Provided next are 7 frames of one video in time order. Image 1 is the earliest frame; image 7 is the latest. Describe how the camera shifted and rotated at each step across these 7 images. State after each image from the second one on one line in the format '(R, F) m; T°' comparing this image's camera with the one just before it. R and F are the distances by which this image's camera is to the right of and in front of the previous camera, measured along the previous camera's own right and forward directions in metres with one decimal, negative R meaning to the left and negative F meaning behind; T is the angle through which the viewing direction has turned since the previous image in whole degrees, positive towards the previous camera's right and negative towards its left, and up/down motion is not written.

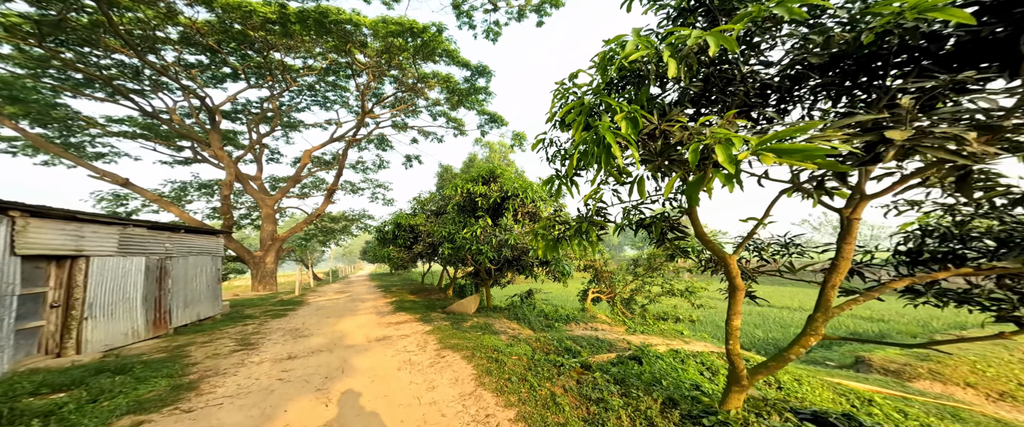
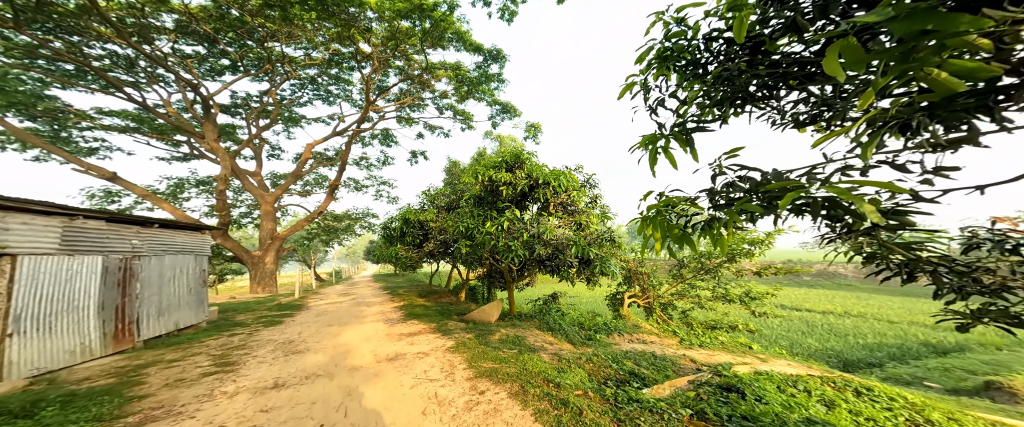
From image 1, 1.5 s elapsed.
(-0.6, +1.3) m; 0°
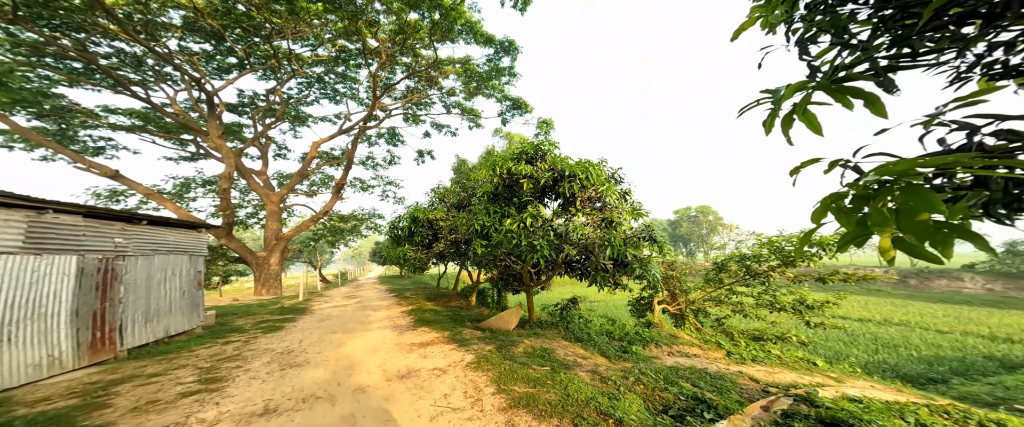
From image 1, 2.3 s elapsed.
(-0.4, +0.7) m; -1°
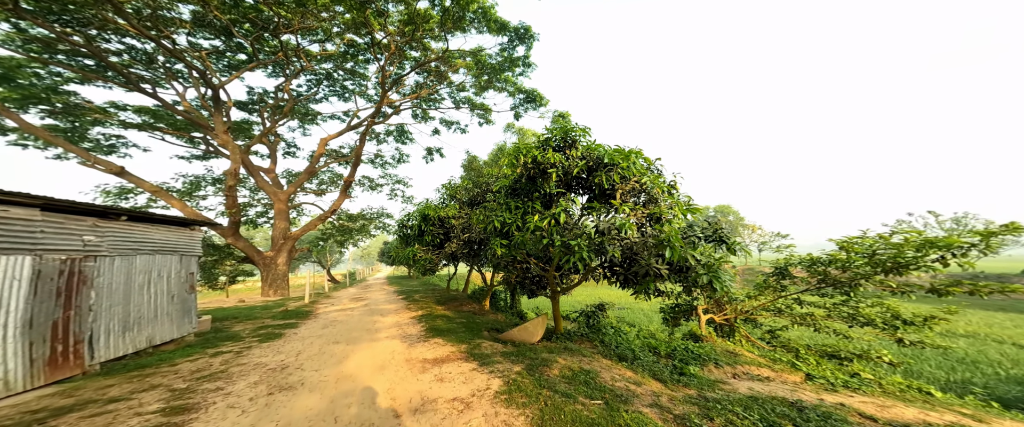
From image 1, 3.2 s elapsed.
(-0.4, +1.0) m; -1°
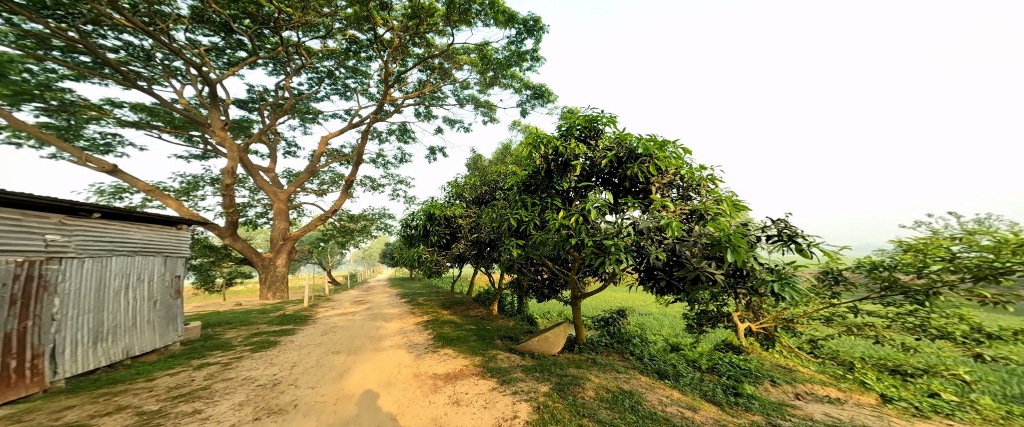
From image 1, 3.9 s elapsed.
(-0.3, +0.7) m; 0°
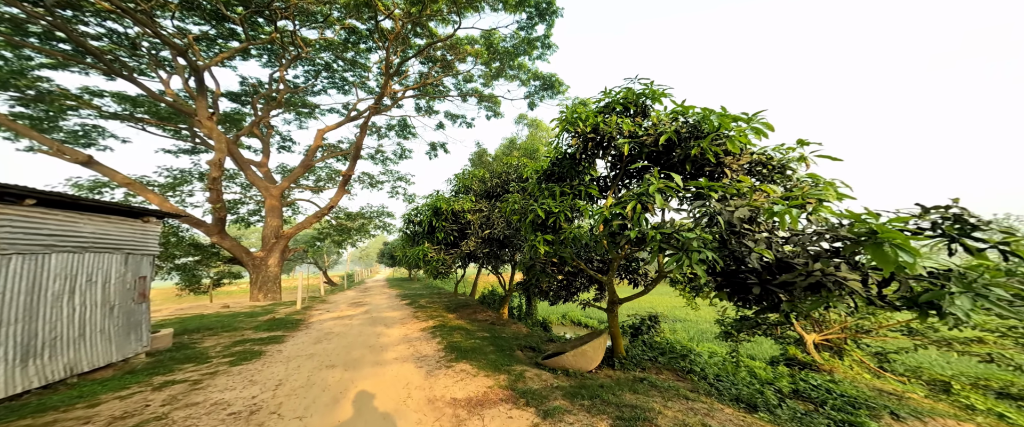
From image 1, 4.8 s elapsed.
(-0.5, +1.0) m; +1°
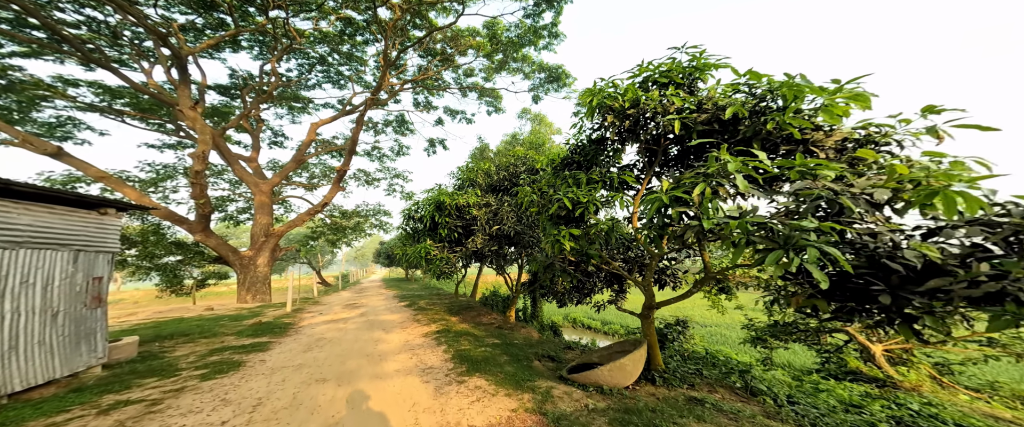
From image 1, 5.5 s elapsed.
(-0.4, +0.8) m; +1°
